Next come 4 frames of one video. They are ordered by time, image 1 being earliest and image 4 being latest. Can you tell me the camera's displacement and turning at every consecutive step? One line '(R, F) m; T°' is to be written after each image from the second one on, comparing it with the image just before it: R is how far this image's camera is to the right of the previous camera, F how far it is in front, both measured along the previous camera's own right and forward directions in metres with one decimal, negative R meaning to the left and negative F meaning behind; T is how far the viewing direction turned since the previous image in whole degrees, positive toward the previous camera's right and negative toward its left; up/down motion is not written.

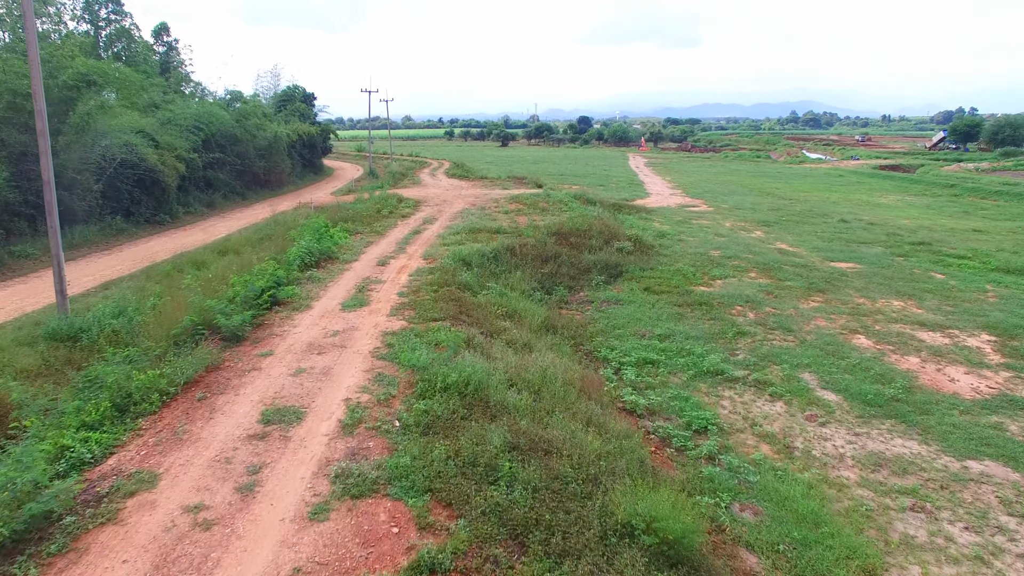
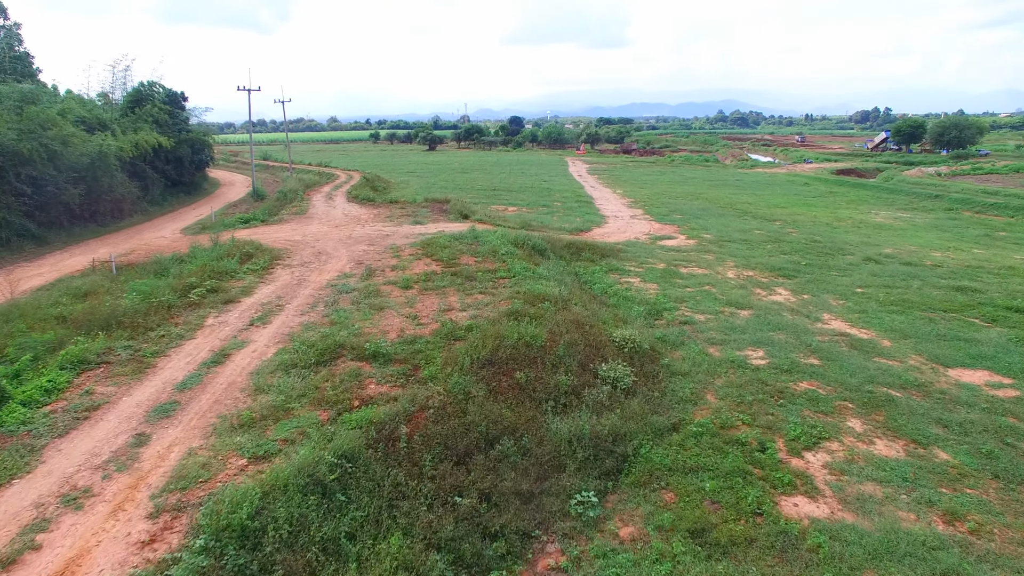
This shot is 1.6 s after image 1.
(+0.5, +6.1) m; +6°
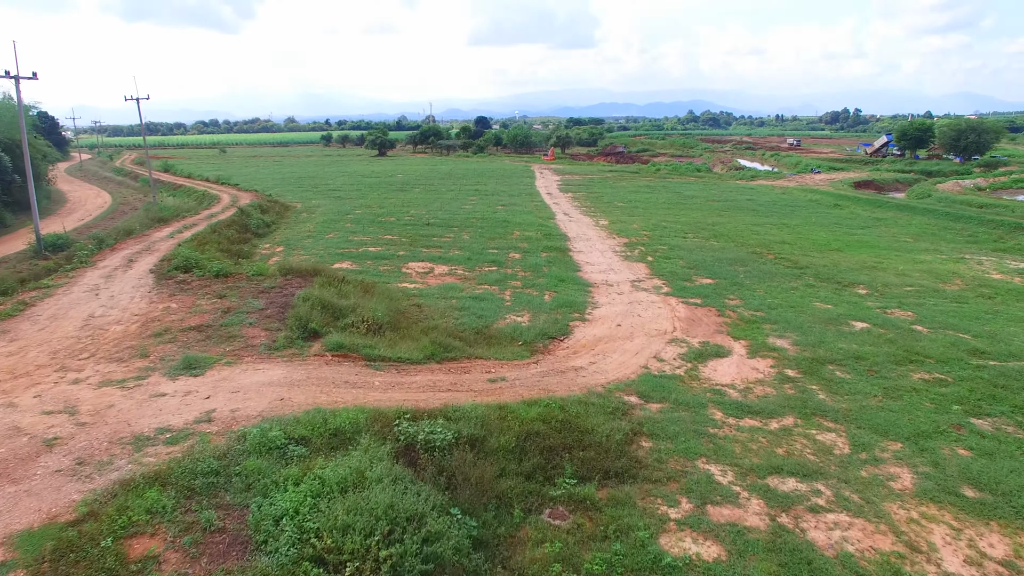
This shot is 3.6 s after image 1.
(+1.0, +8.9) m; +3°
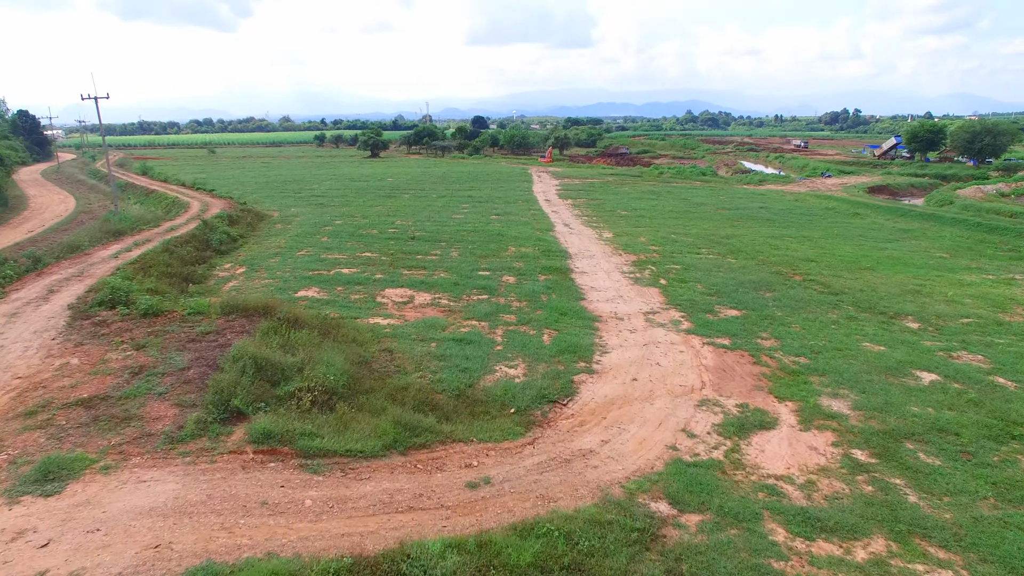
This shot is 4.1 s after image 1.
(+0.1, +2.1) m; 0°
